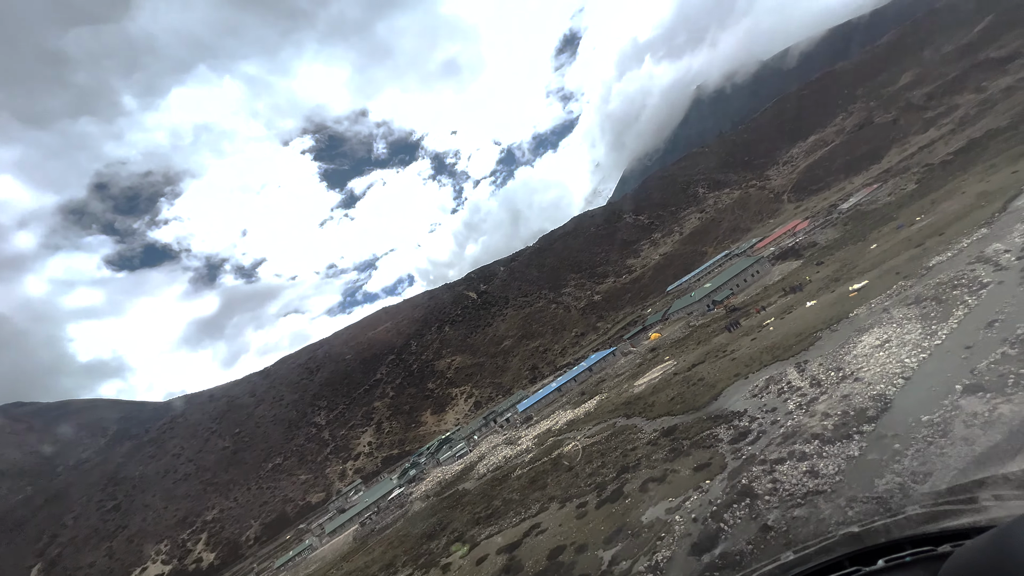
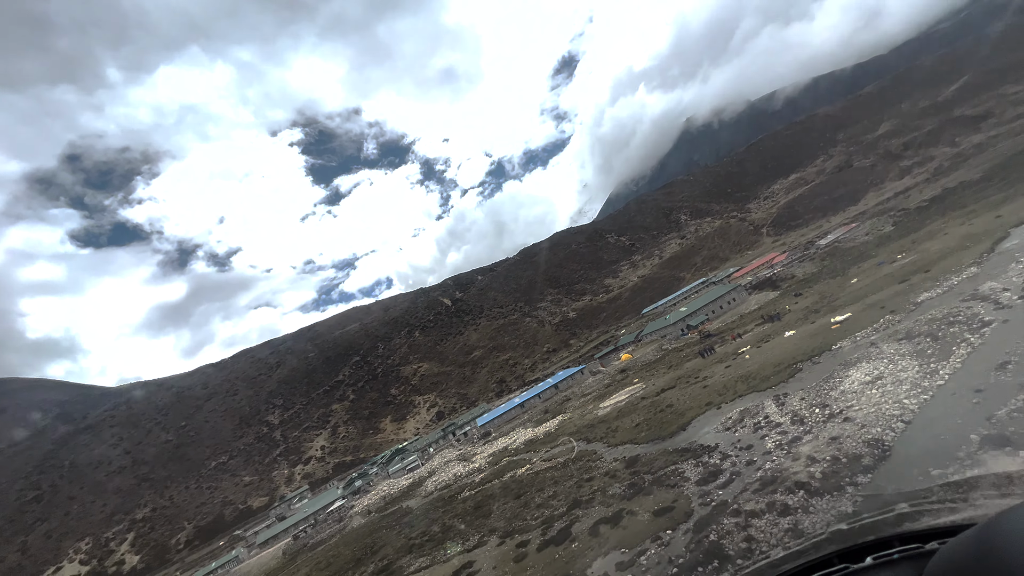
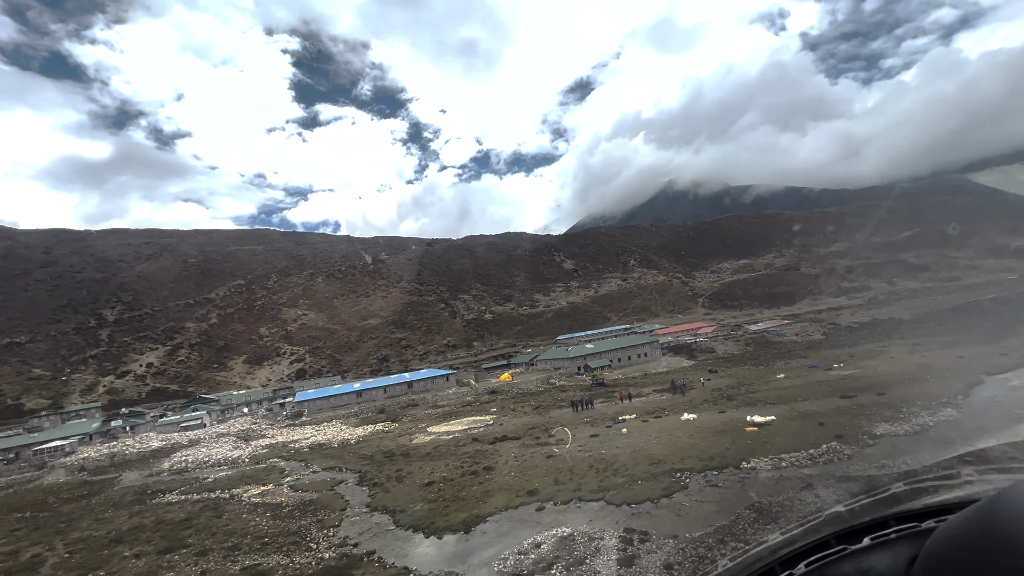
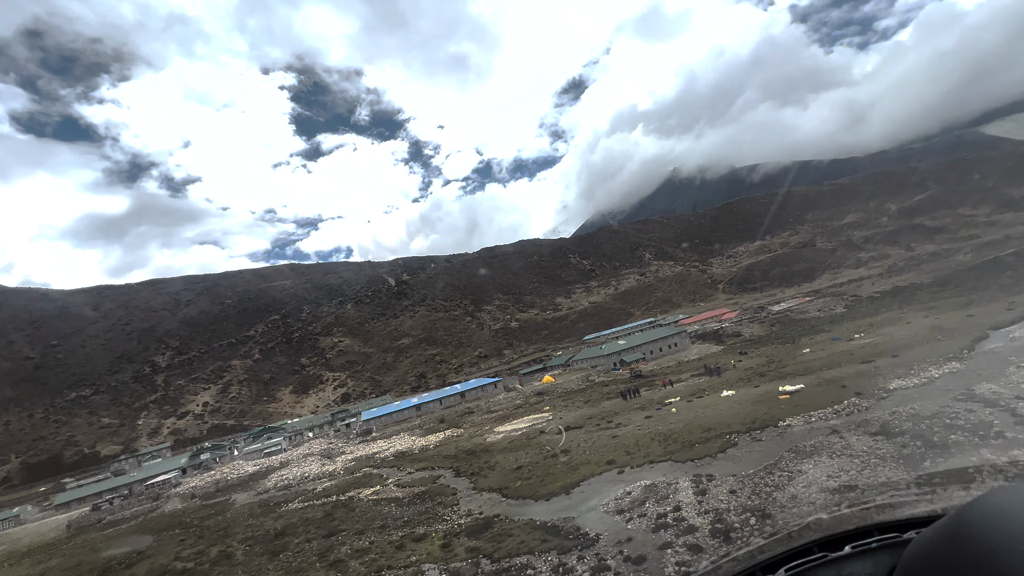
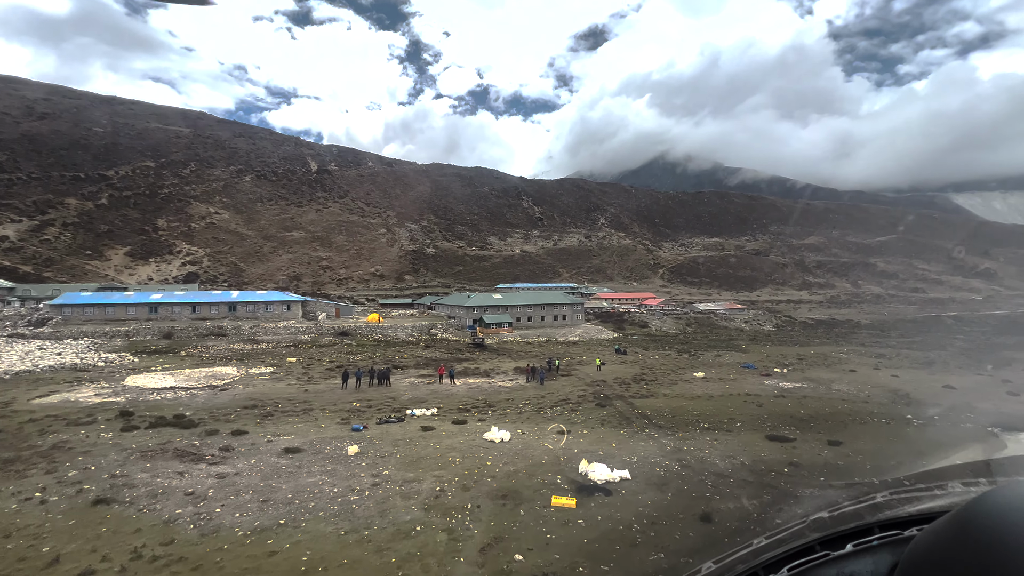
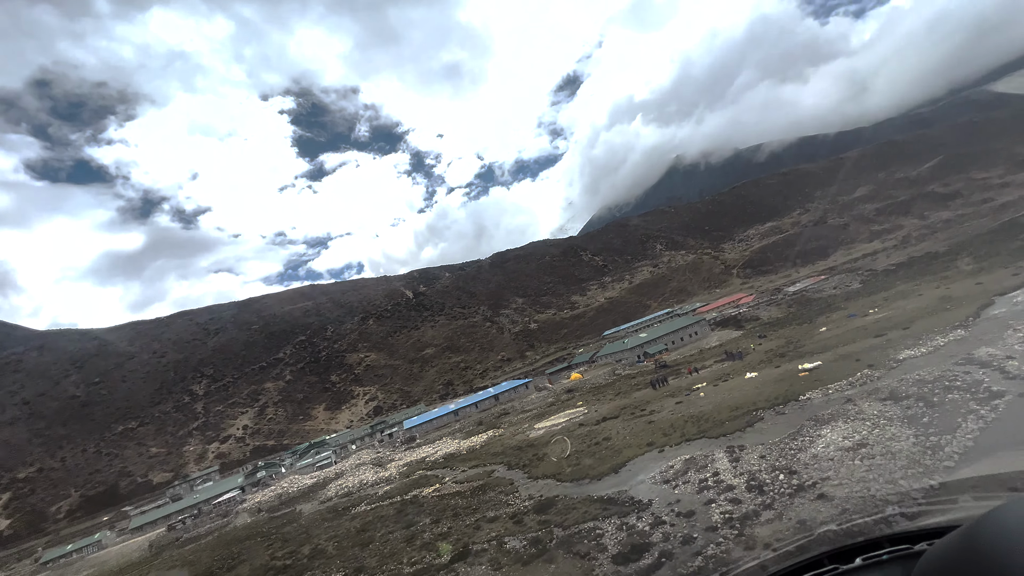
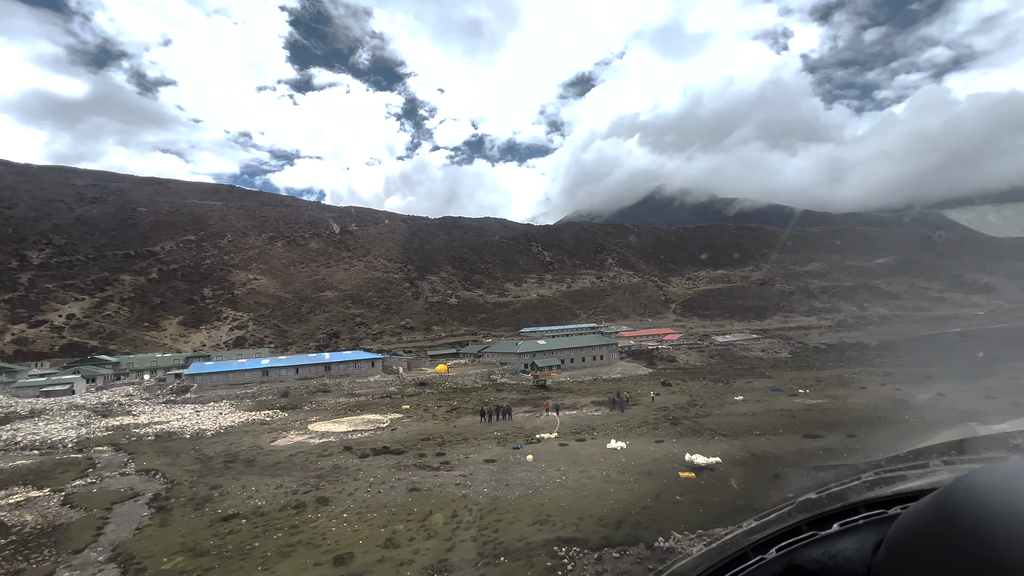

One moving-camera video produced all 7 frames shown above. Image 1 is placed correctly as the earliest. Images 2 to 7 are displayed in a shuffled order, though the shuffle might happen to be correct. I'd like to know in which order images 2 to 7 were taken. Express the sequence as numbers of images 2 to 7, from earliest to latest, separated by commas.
2, 6, 4, 3, 7, 5
